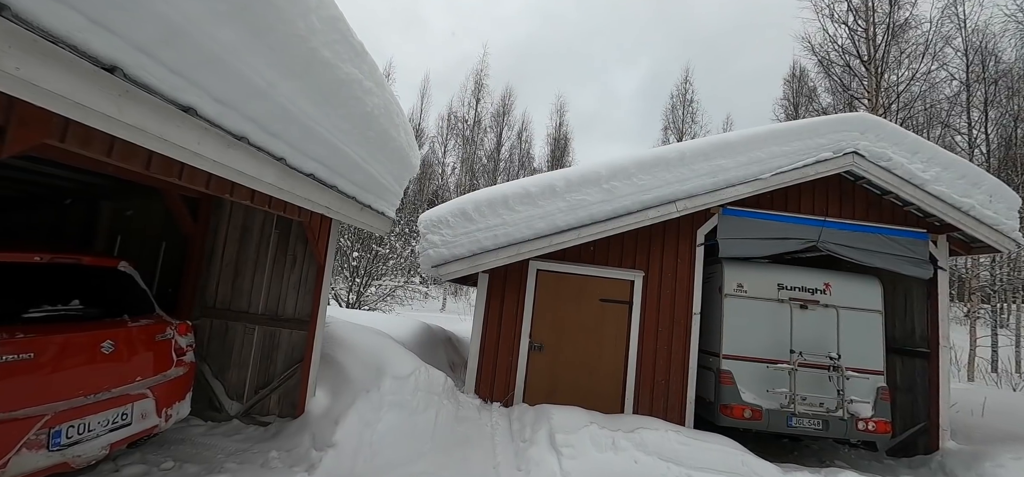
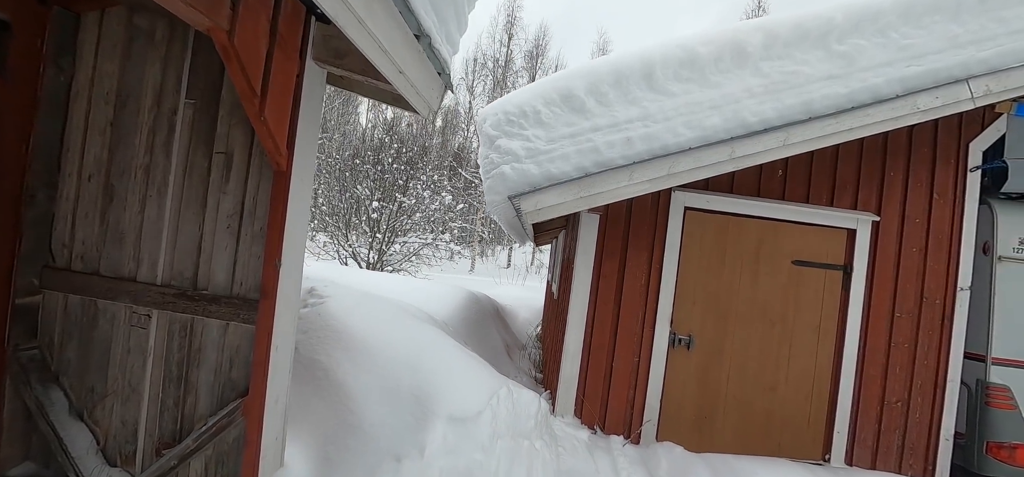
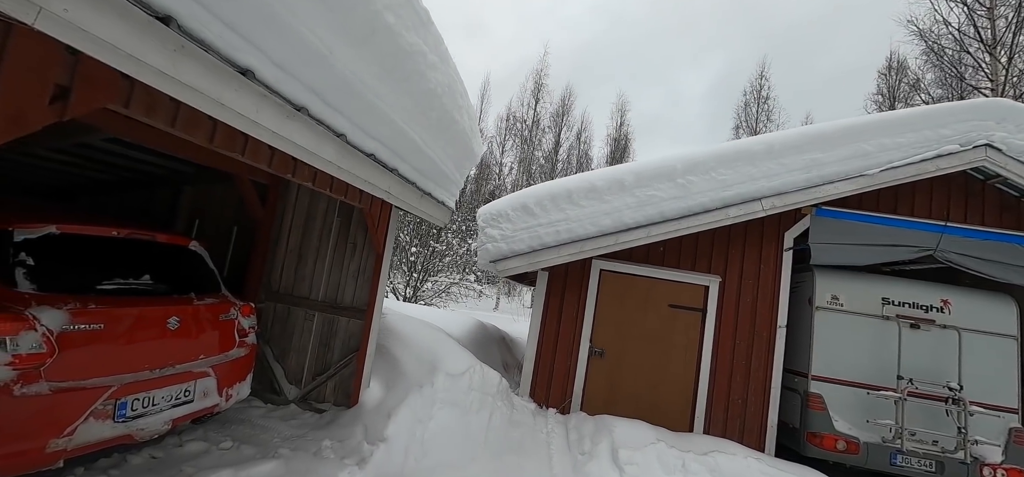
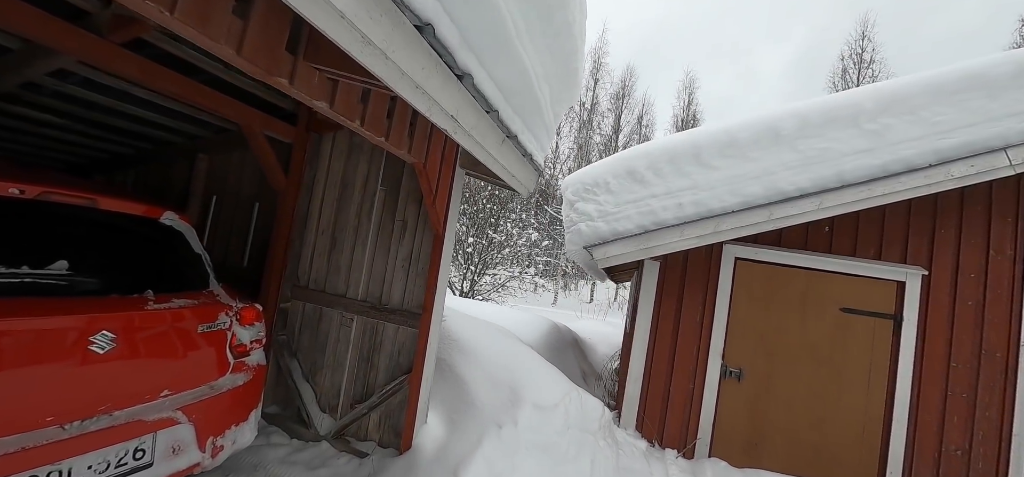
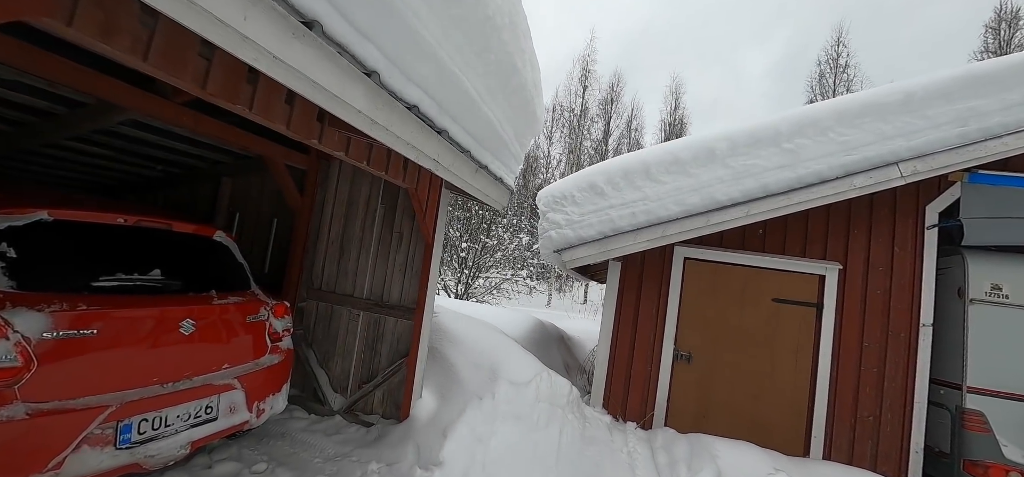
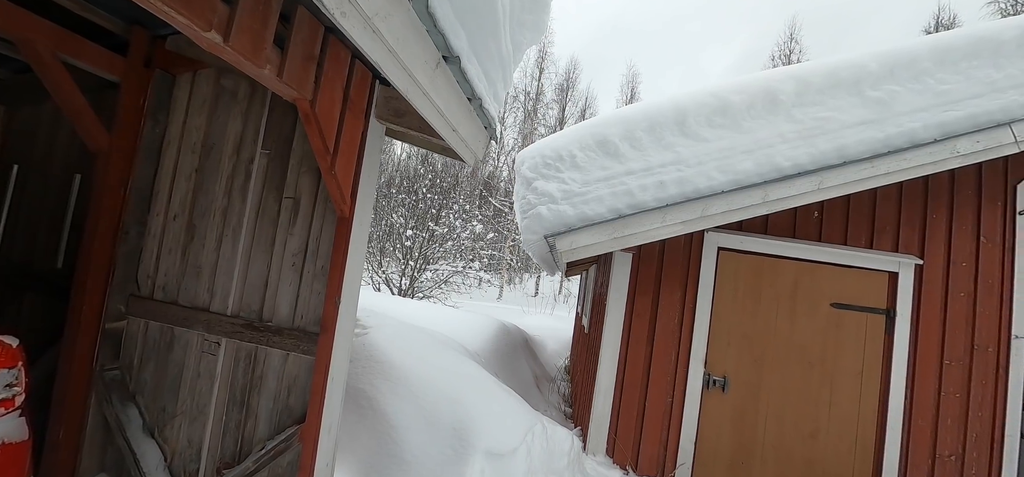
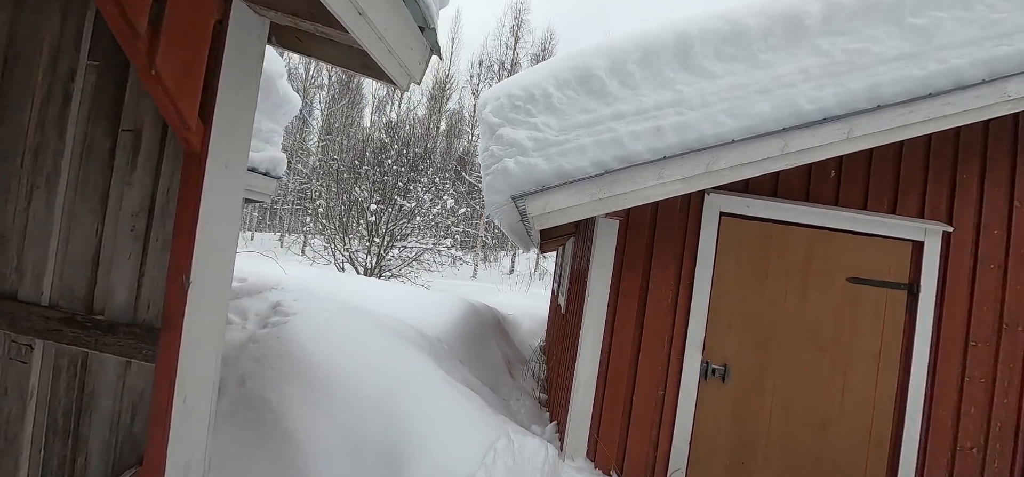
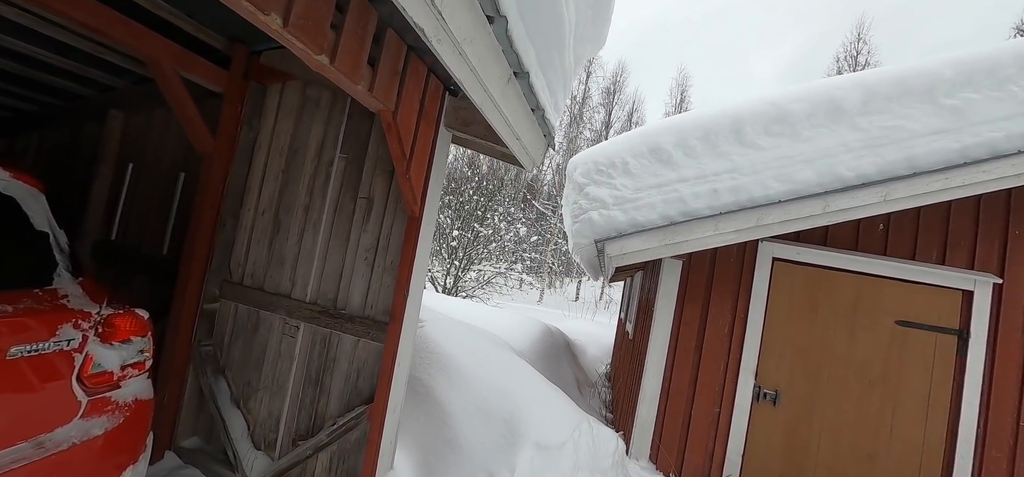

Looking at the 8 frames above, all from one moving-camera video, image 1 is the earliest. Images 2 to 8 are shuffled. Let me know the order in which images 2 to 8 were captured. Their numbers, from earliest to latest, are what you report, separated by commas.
3, 5, 4, 8, 6, 2, 7
